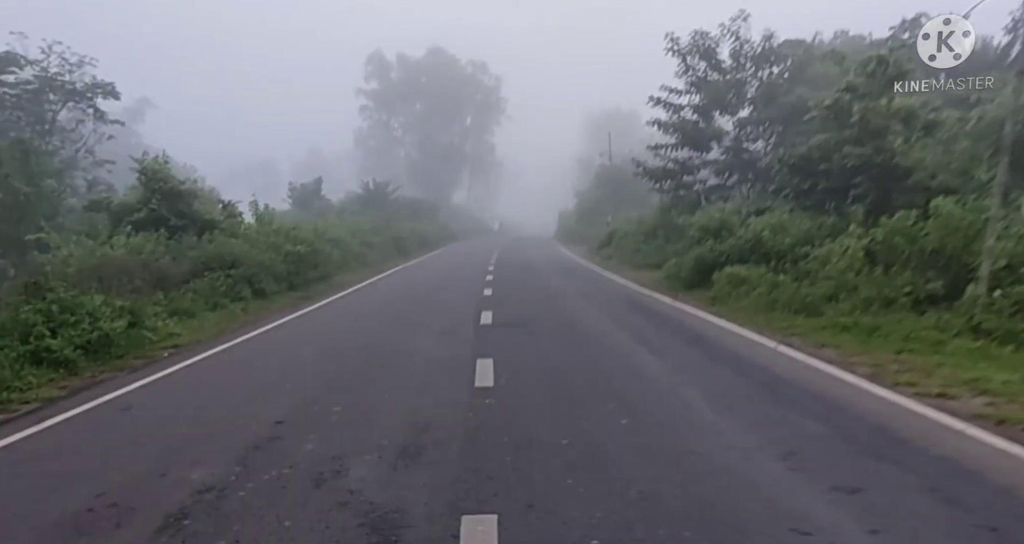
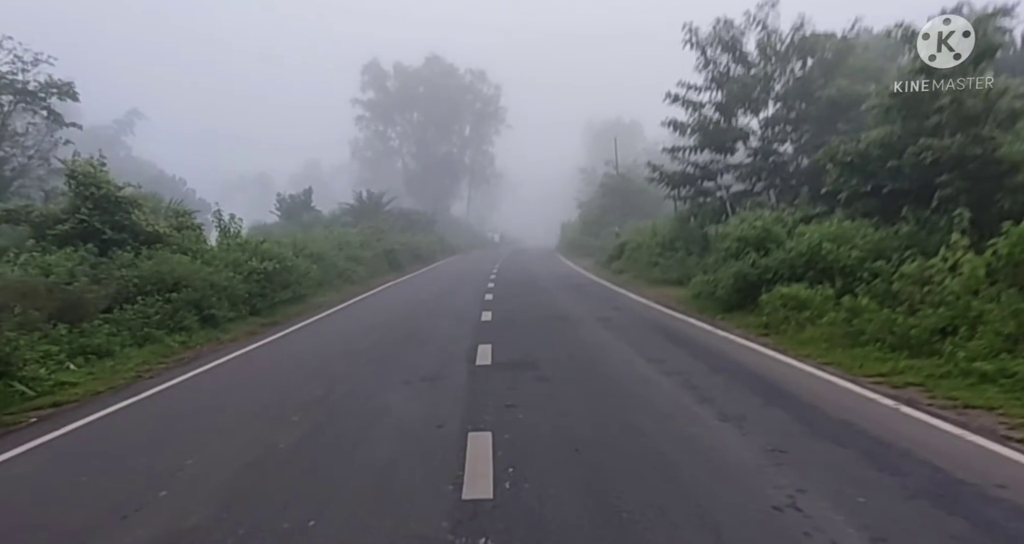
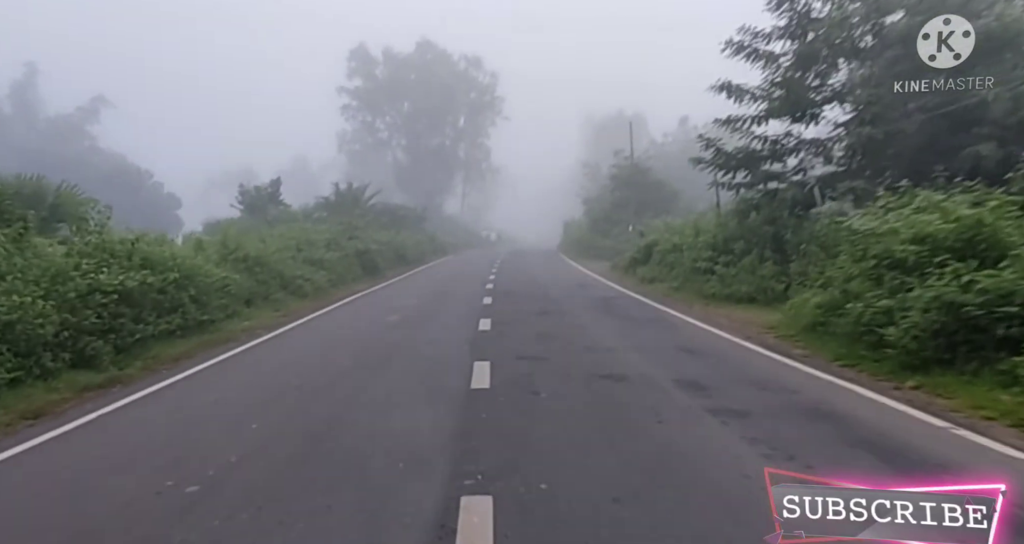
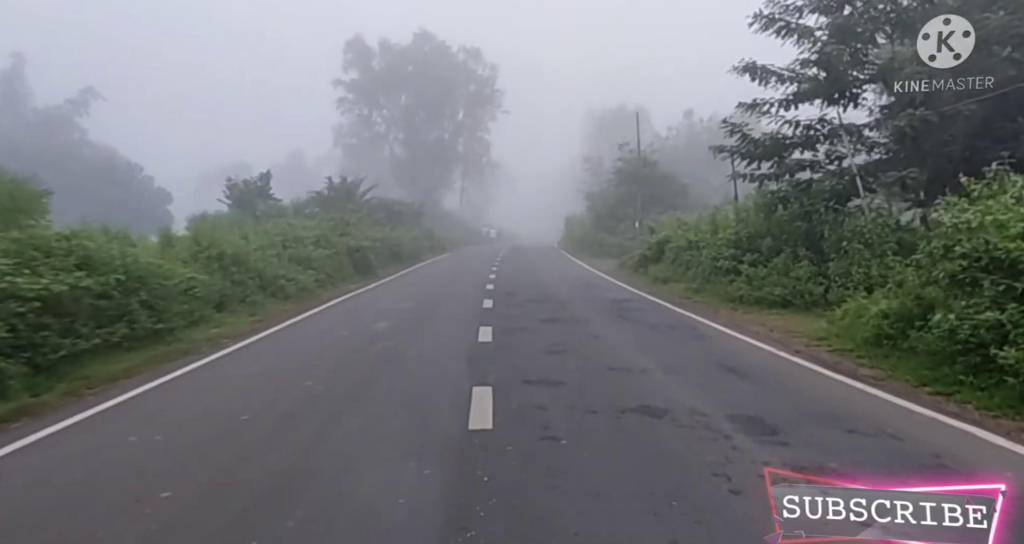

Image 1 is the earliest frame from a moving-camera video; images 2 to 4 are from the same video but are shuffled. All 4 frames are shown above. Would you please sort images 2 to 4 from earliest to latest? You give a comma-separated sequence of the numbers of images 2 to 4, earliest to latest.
2, 3, 4
